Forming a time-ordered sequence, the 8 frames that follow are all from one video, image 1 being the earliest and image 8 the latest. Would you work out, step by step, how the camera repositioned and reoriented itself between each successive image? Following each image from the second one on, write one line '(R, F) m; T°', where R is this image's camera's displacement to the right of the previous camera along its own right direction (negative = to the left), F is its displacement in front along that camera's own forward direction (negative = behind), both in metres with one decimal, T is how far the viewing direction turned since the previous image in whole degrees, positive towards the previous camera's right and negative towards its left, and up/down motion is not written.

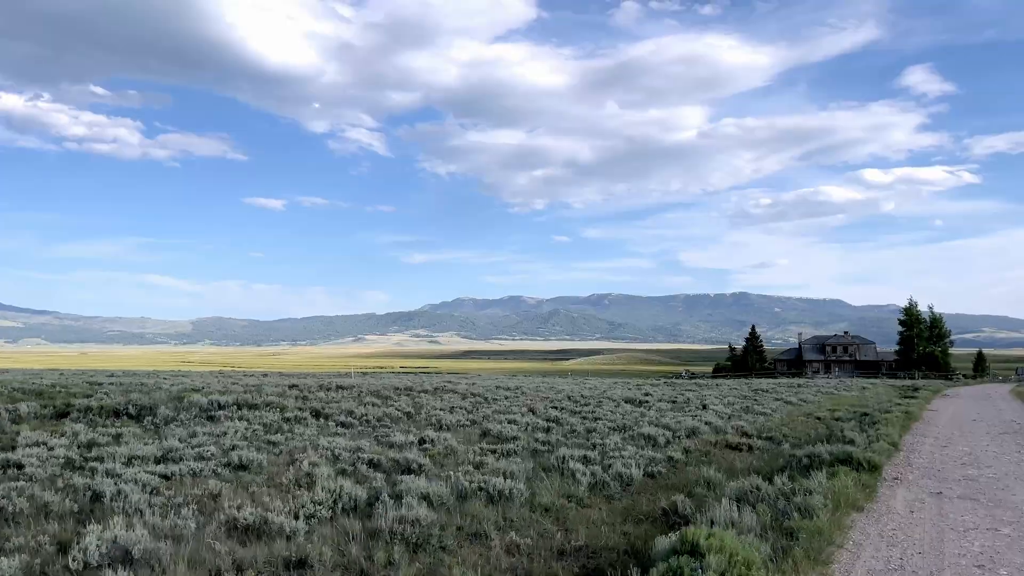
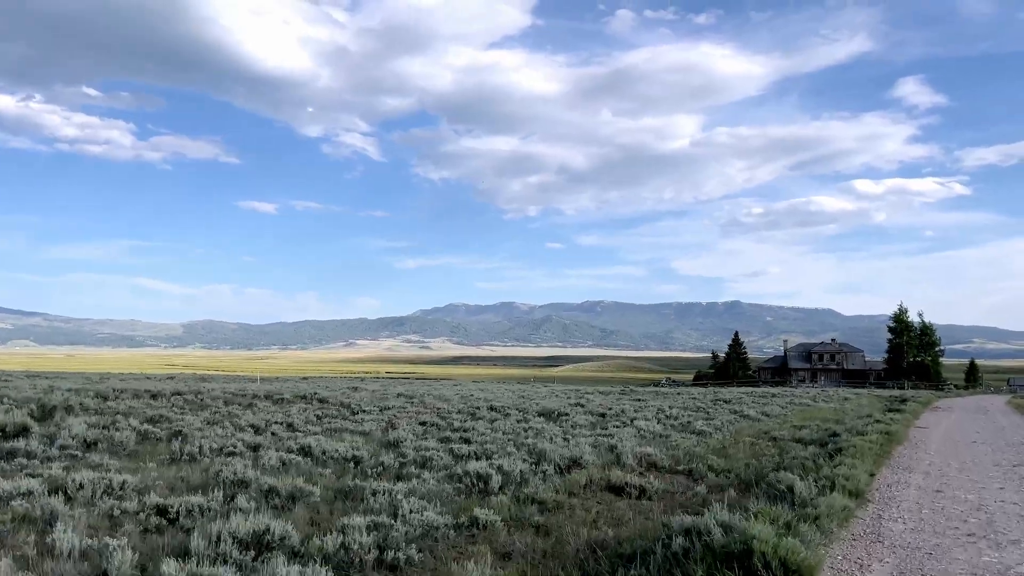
(+1.8, +2.4) m; +1°
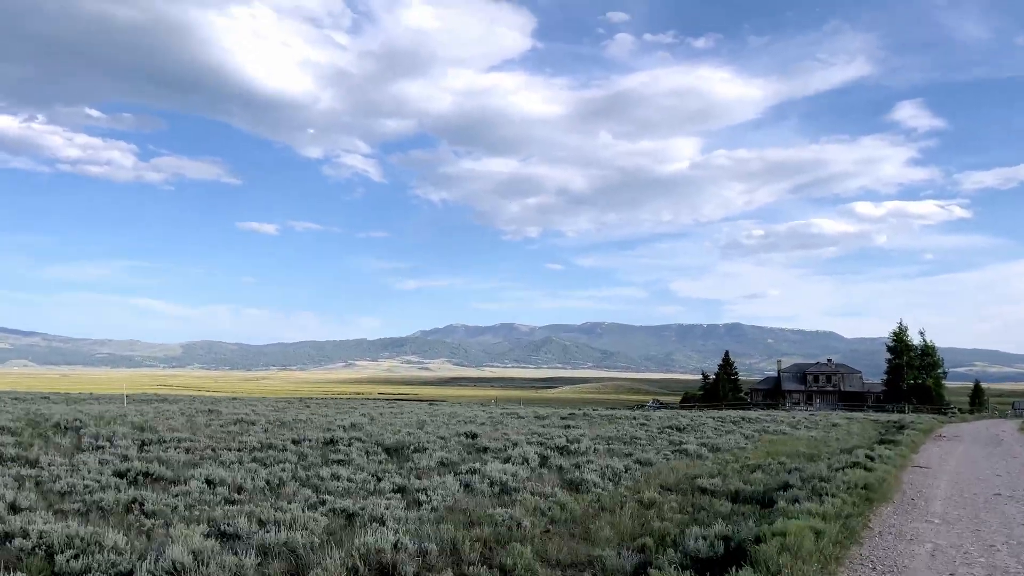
(+2.0, +2.7) m; 0°
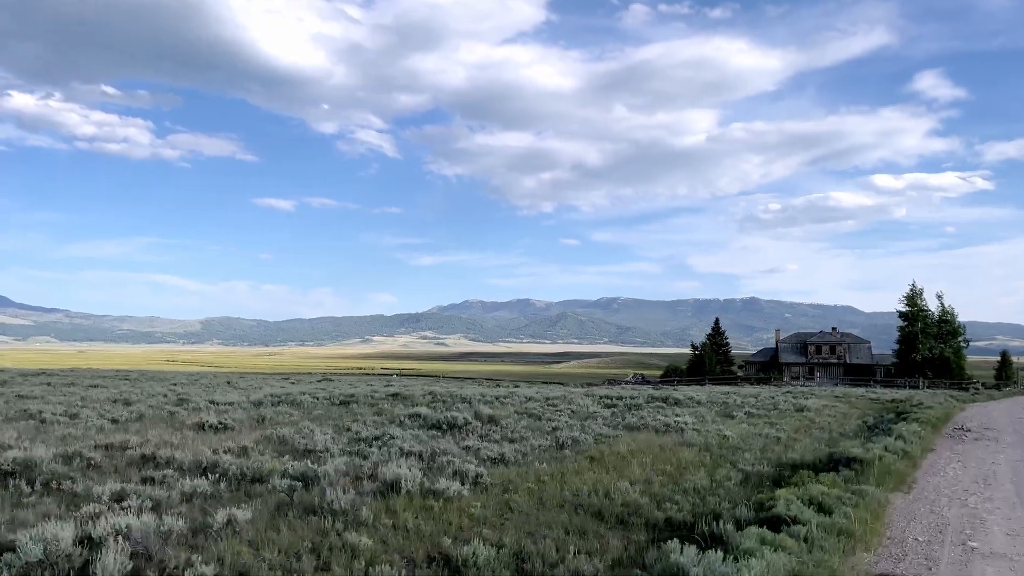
(+4.3, +5.7) m; -1°
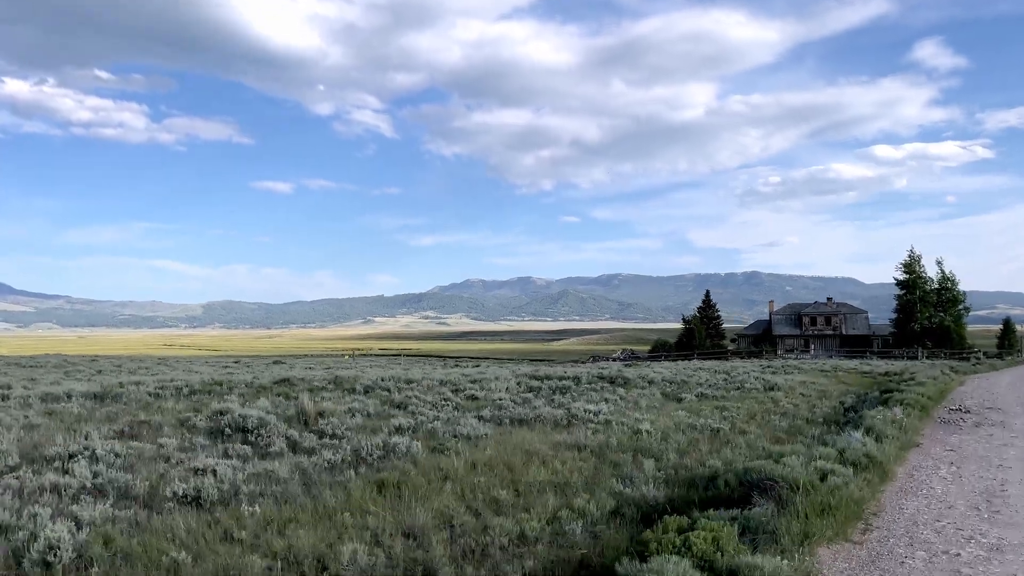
(+1.4, +1.8) m; 0°
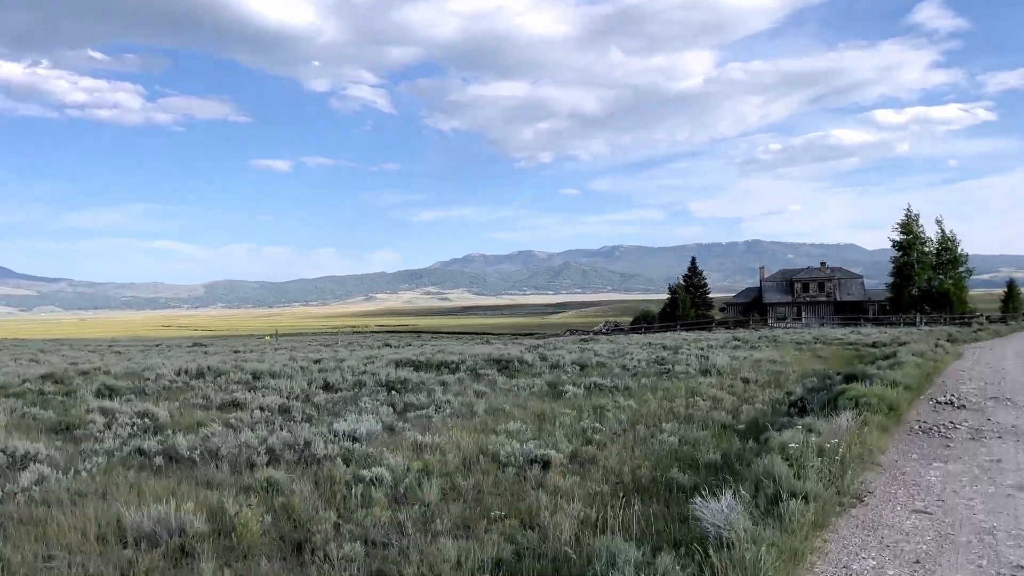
(+1.9, +2.3) m; 0°
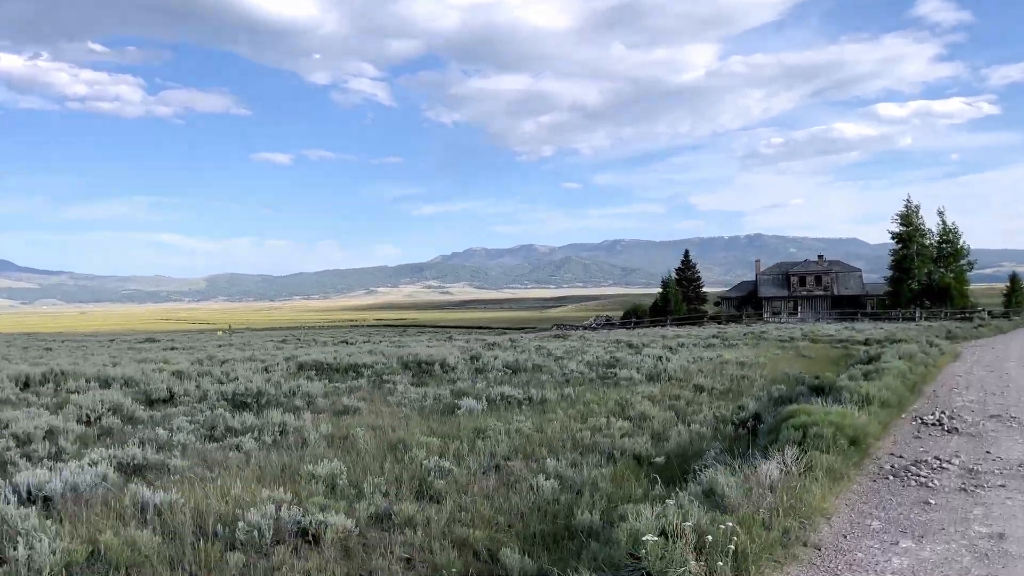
(+1.0, +1.1) m; 0°
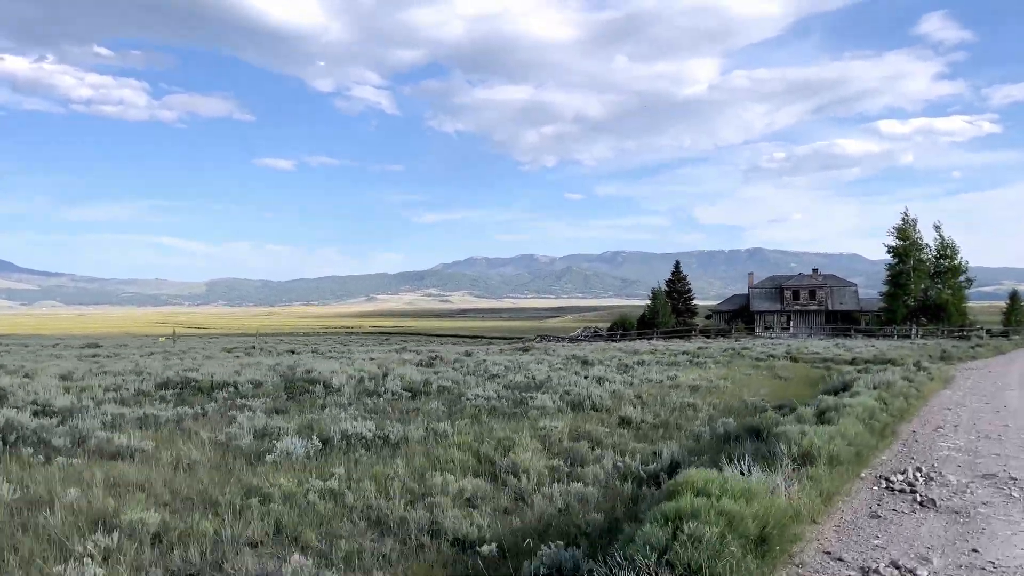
(+1.0, +1.1) m; 0°
